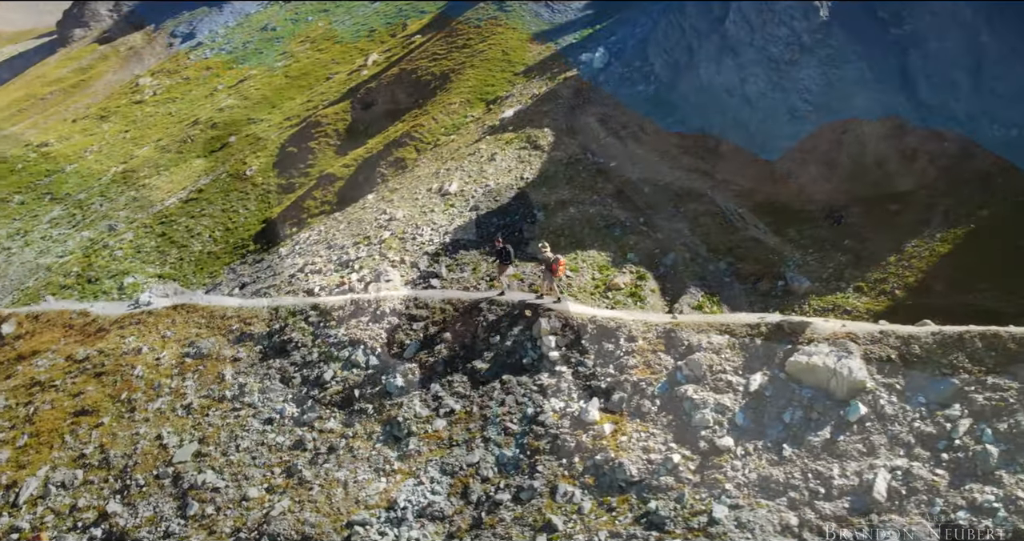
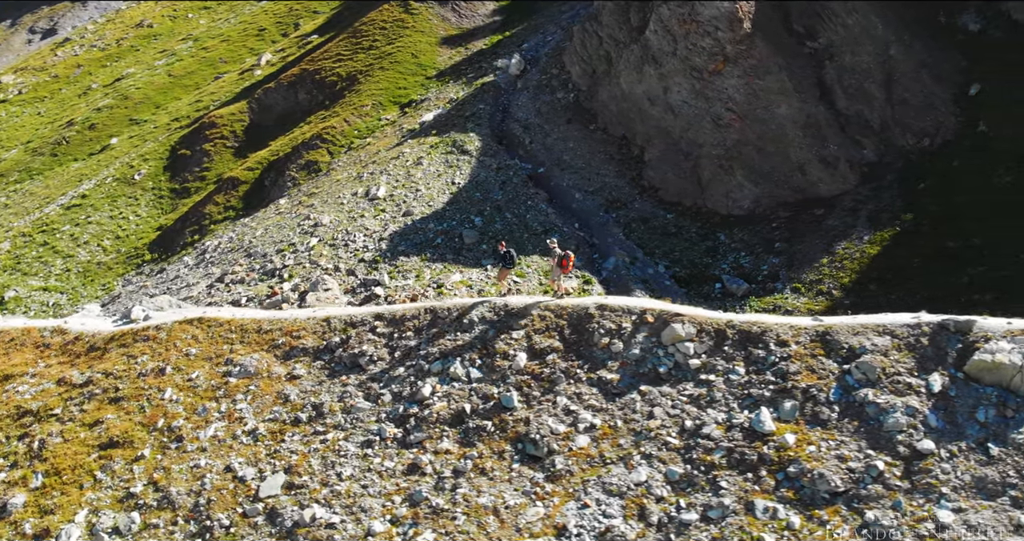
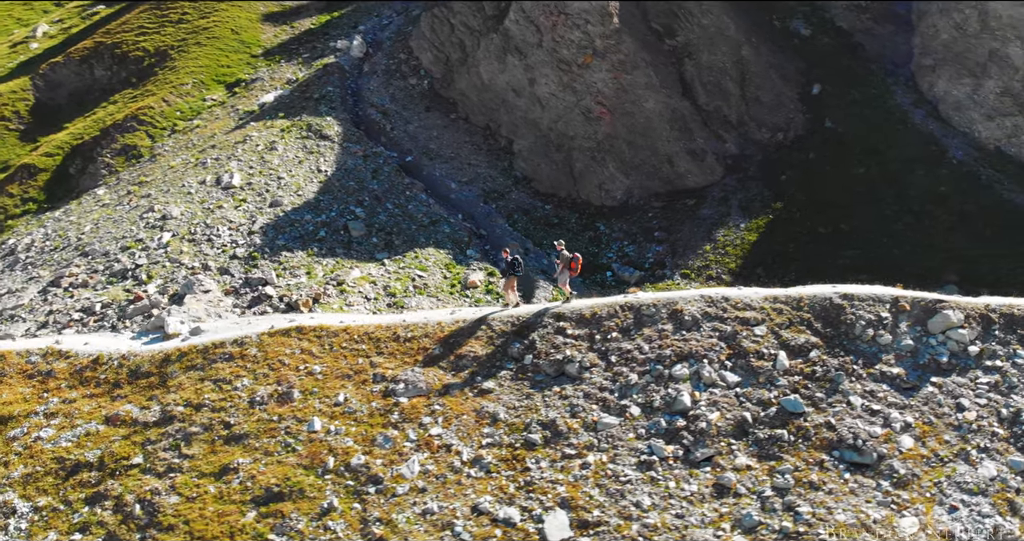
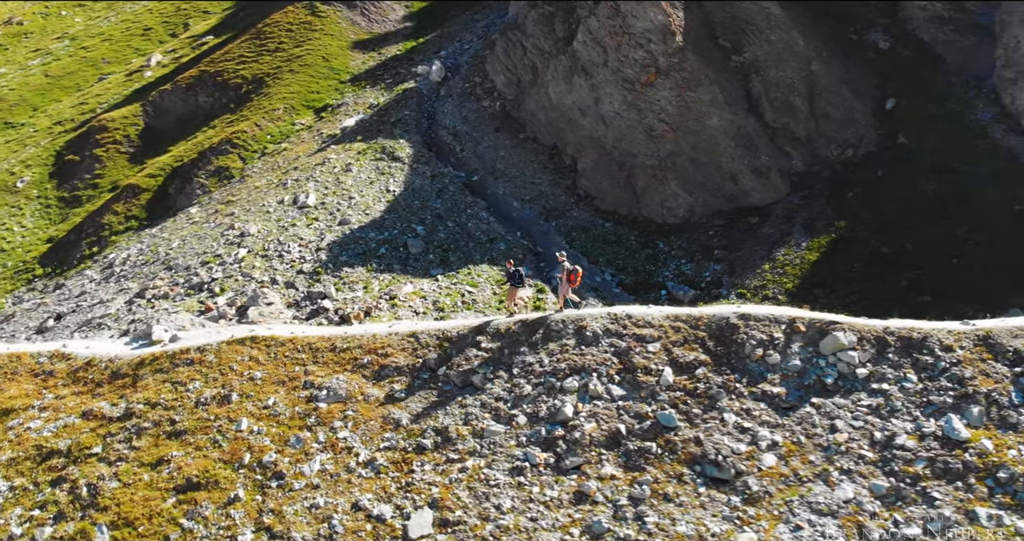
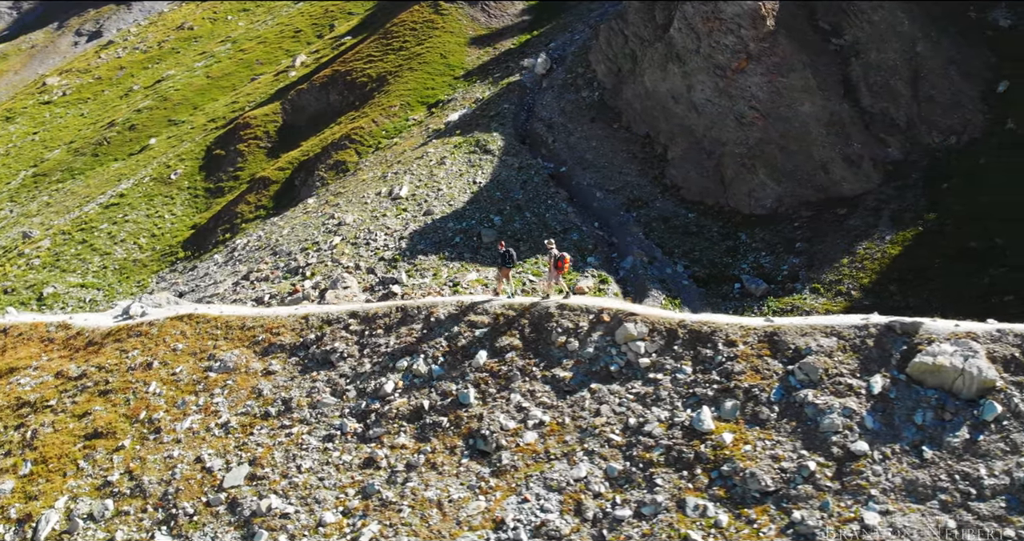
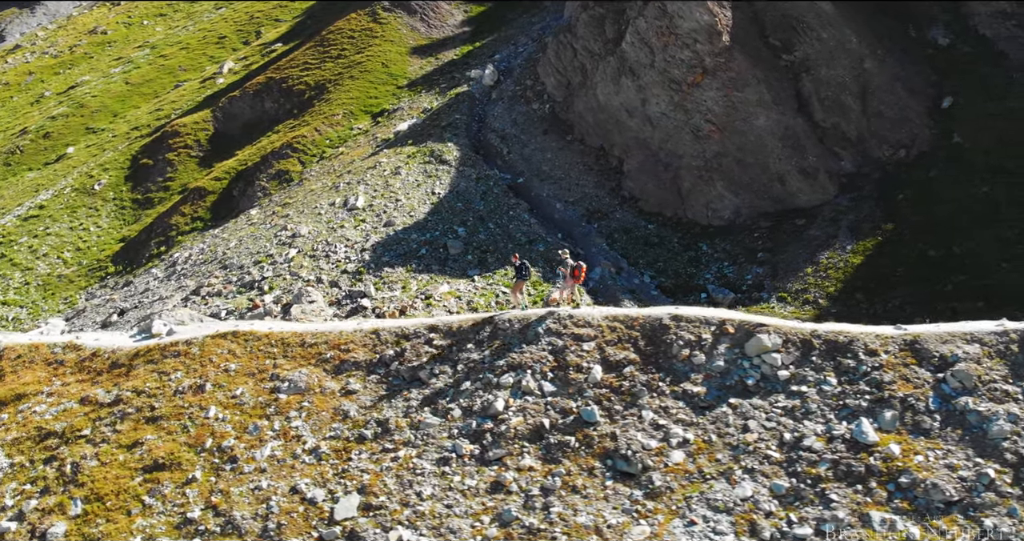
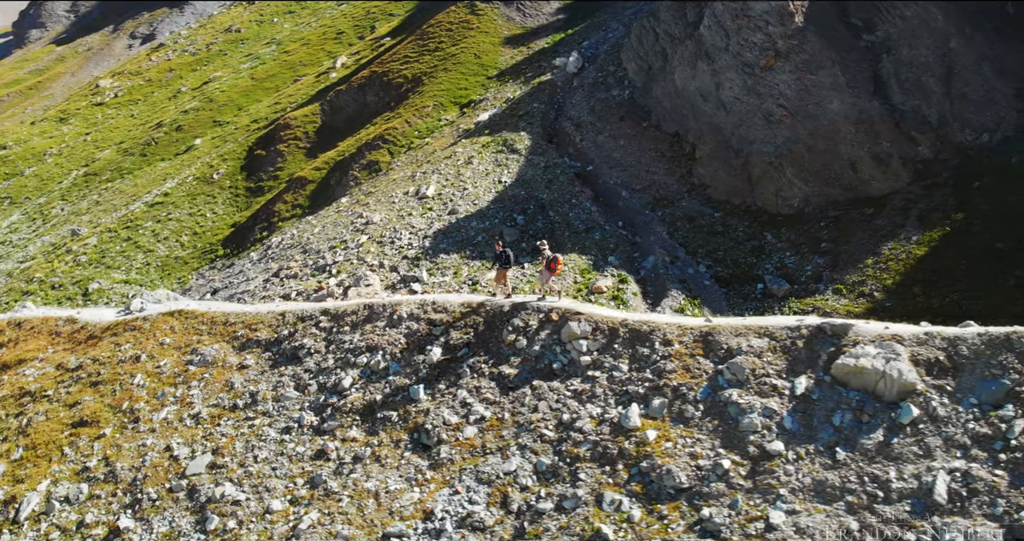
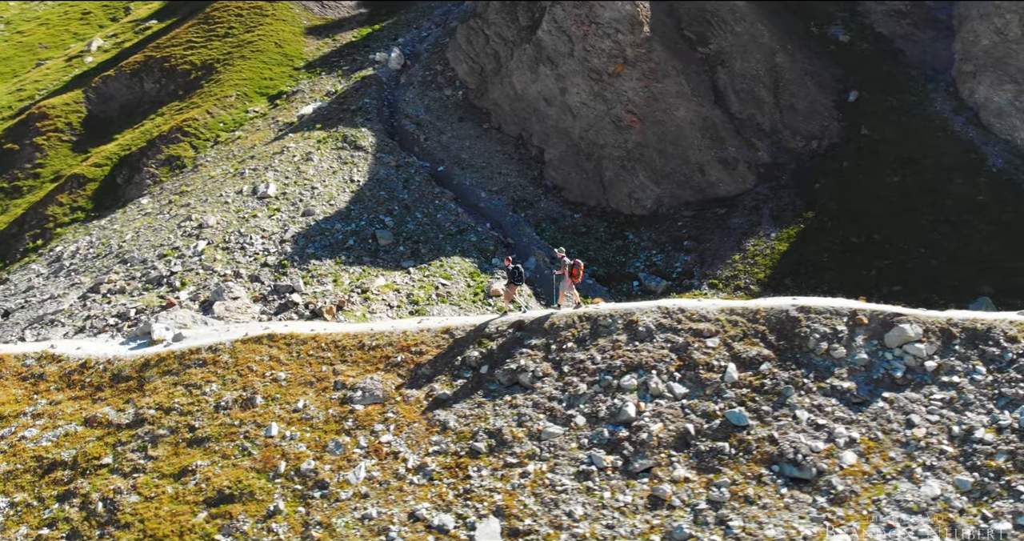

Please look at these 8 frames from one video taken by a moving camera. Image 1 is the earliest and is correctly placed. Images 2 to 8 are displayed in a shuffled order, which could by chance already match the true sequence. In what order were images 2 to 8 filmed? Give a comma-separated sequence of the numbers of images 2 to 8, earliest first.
7, 5, 2, 6, 4, 8, 3
